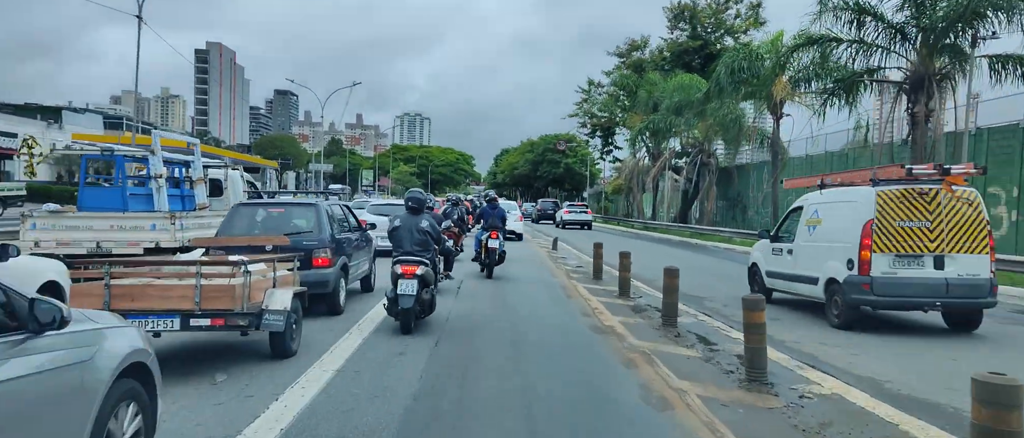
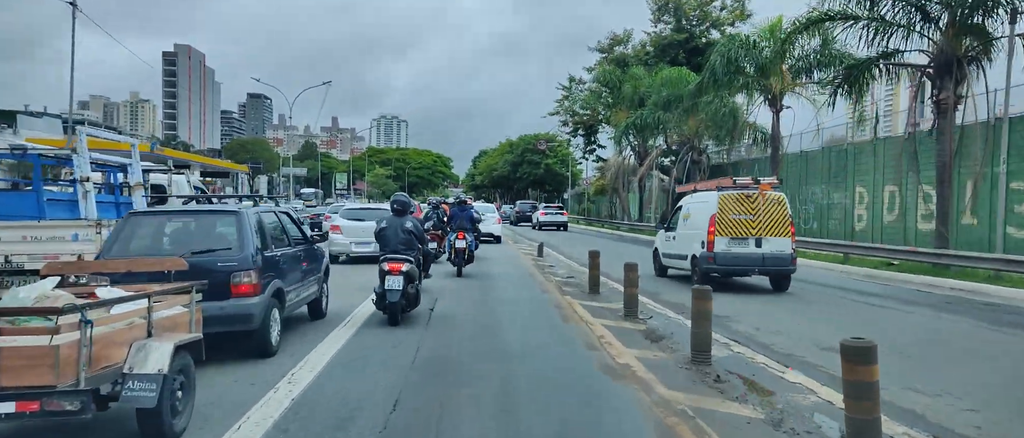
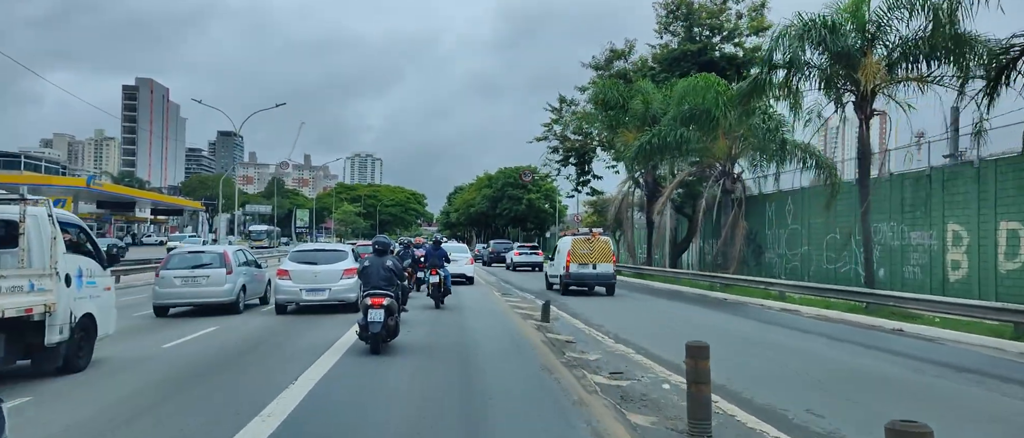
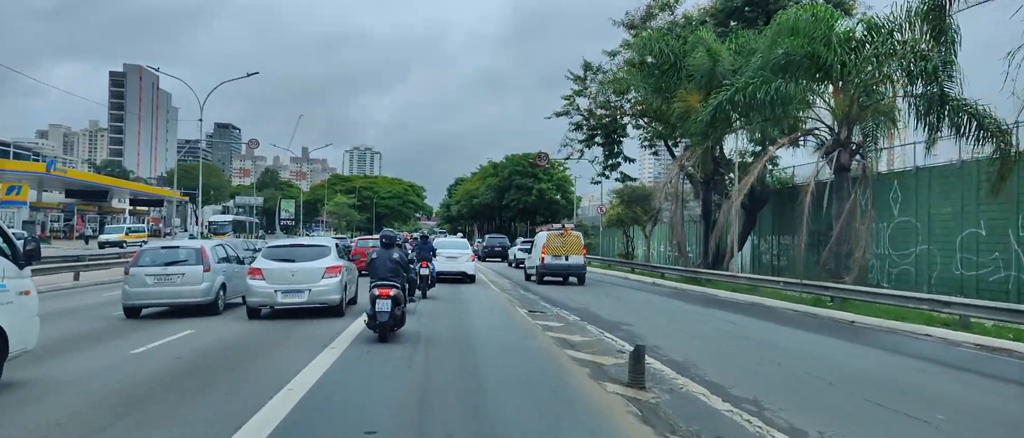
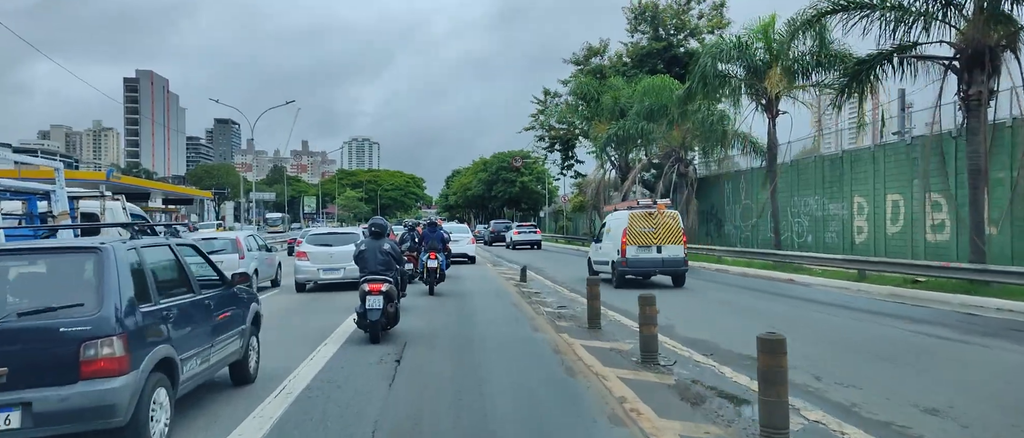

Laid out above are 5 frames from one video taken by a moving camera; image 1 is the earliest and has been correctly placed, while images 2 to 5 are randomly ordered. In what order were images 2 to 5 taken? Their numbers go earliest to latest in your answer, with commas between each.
2, 5, 3, 4
